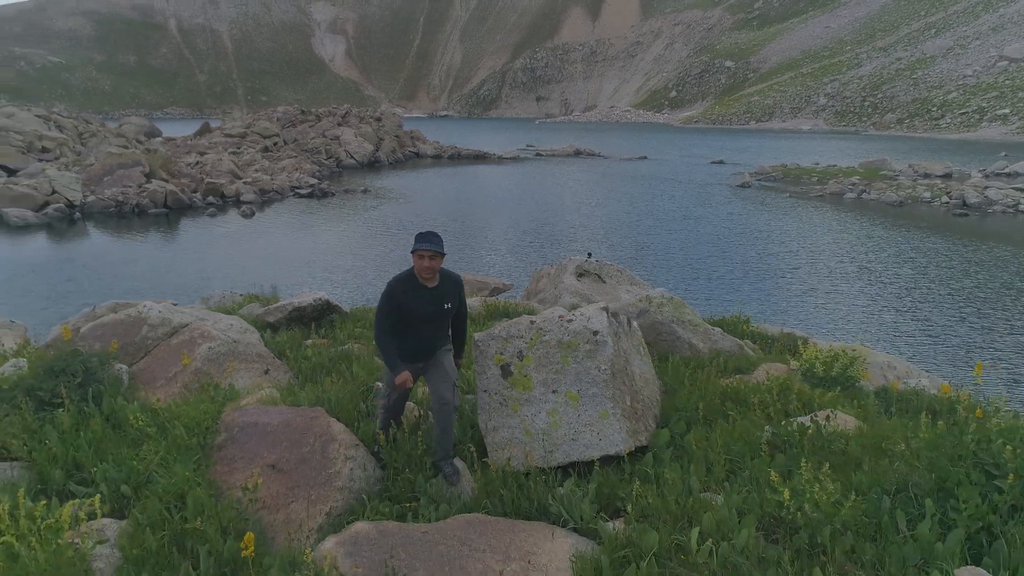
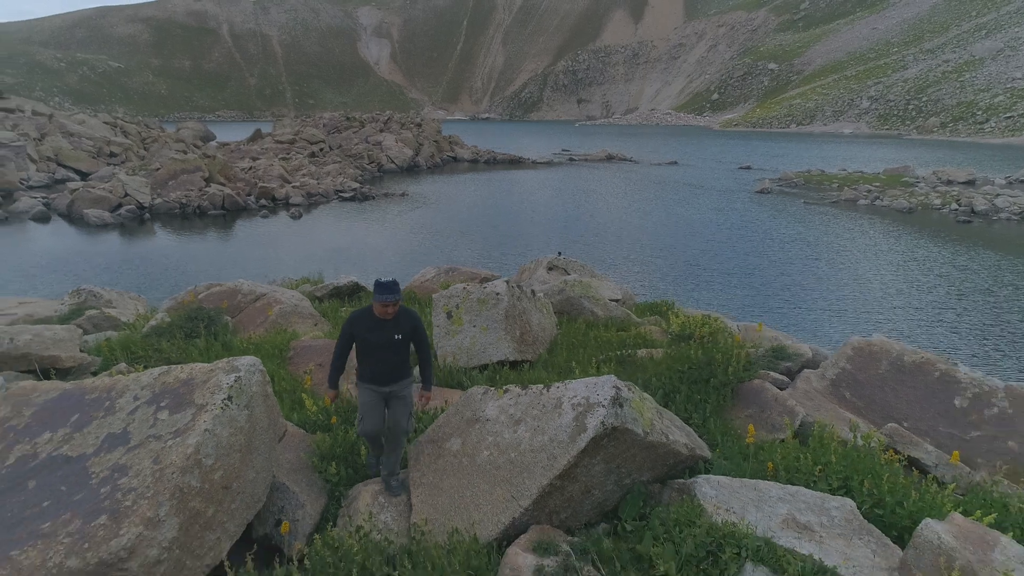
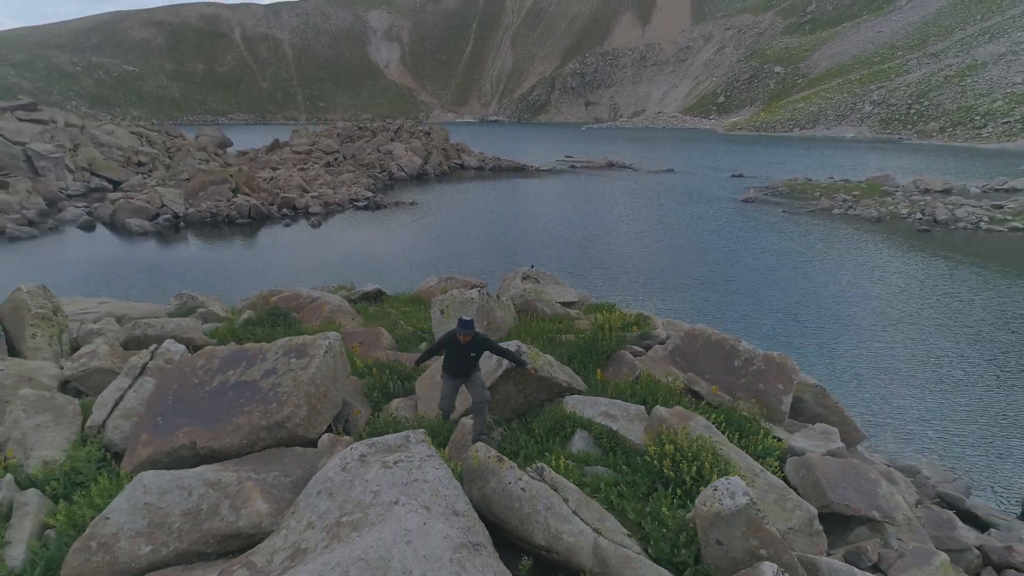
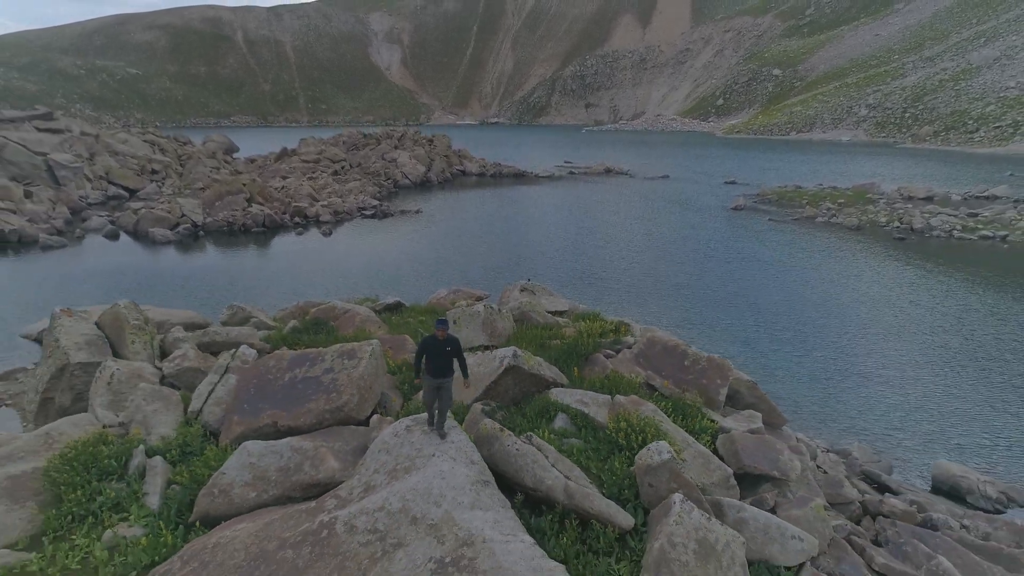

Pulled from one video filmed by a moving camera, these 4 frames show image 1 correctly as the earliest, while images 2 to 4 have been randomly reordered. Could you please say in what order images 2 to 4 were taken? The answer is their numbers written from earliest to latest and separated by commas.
2, 3, 4
